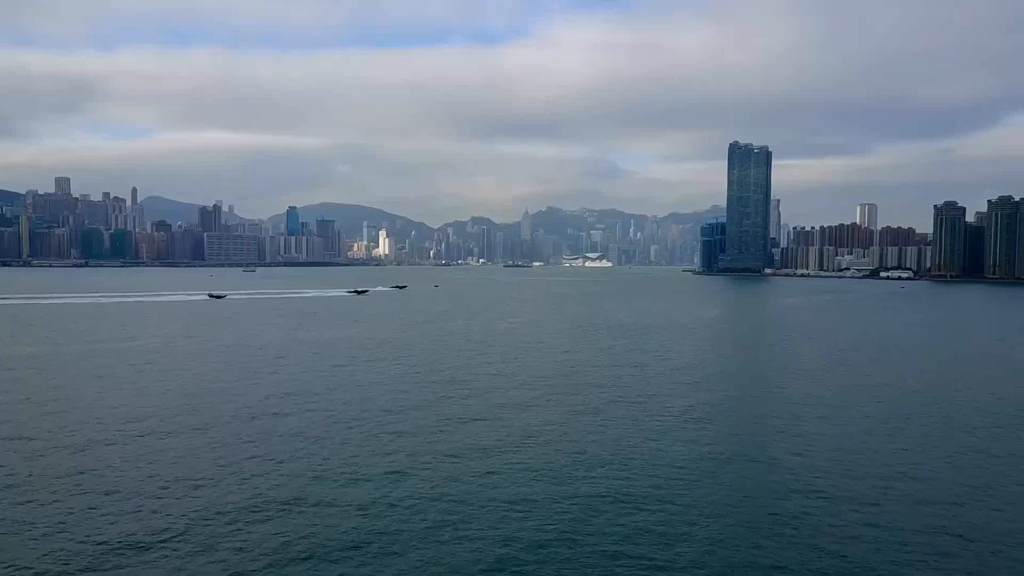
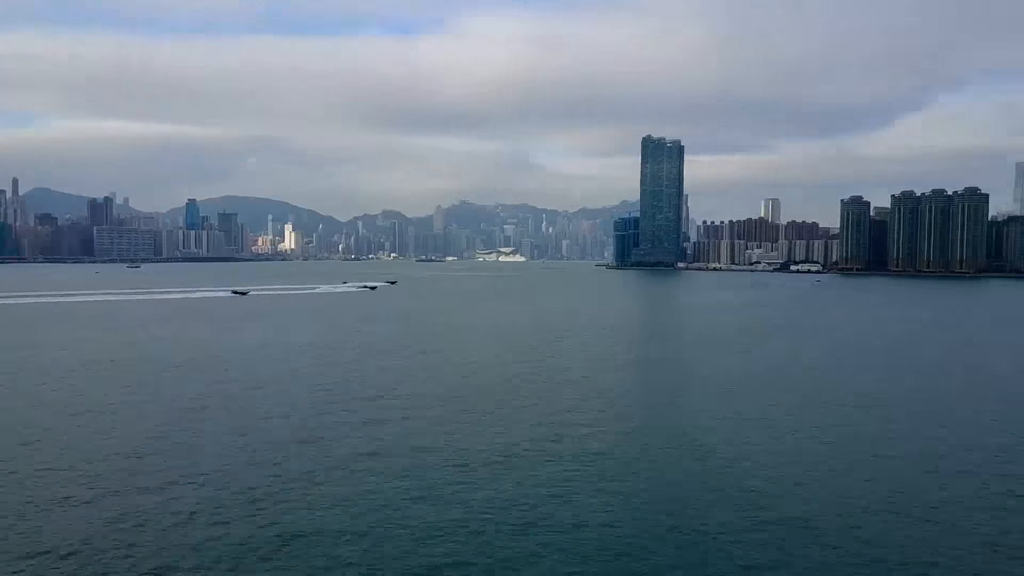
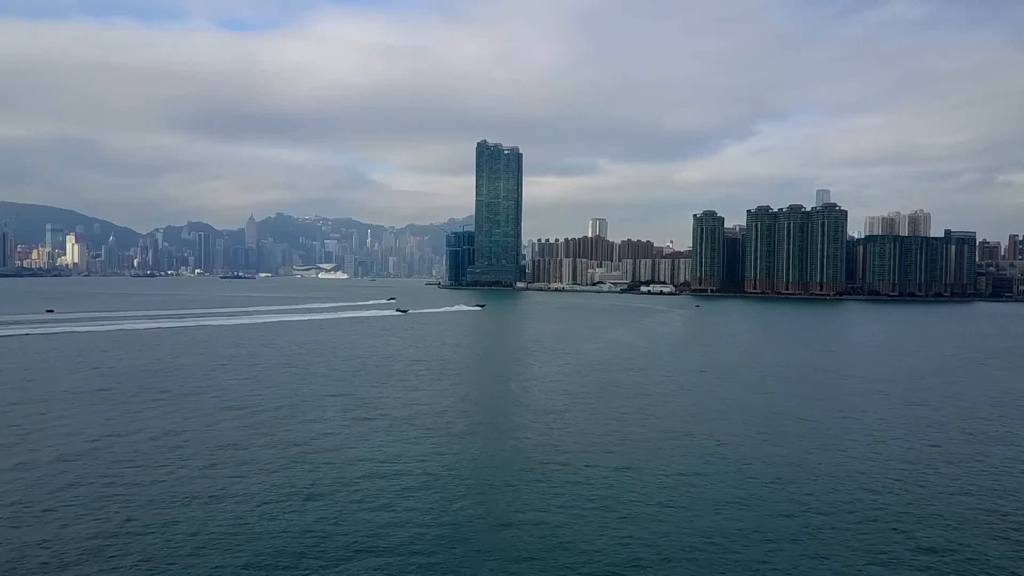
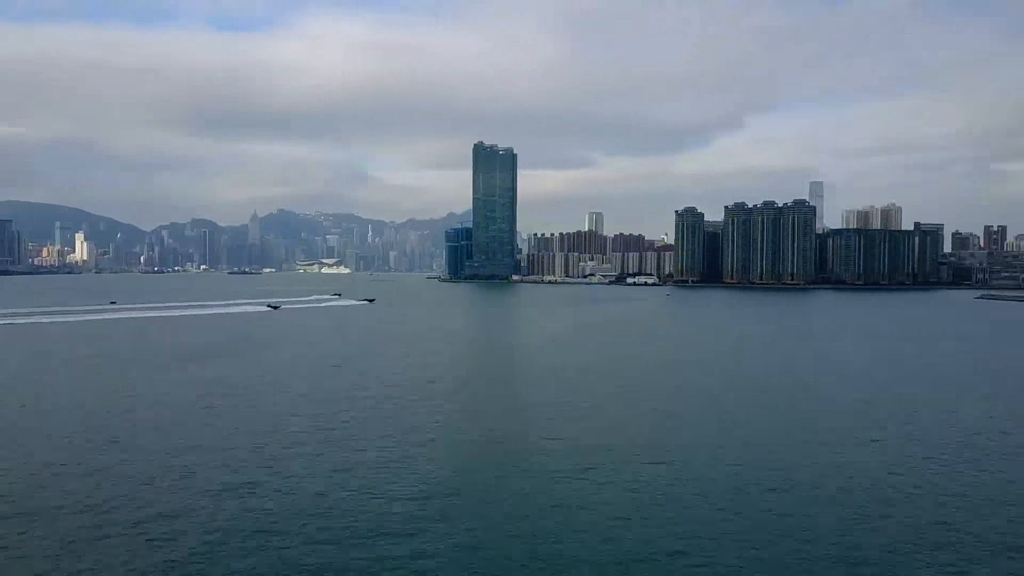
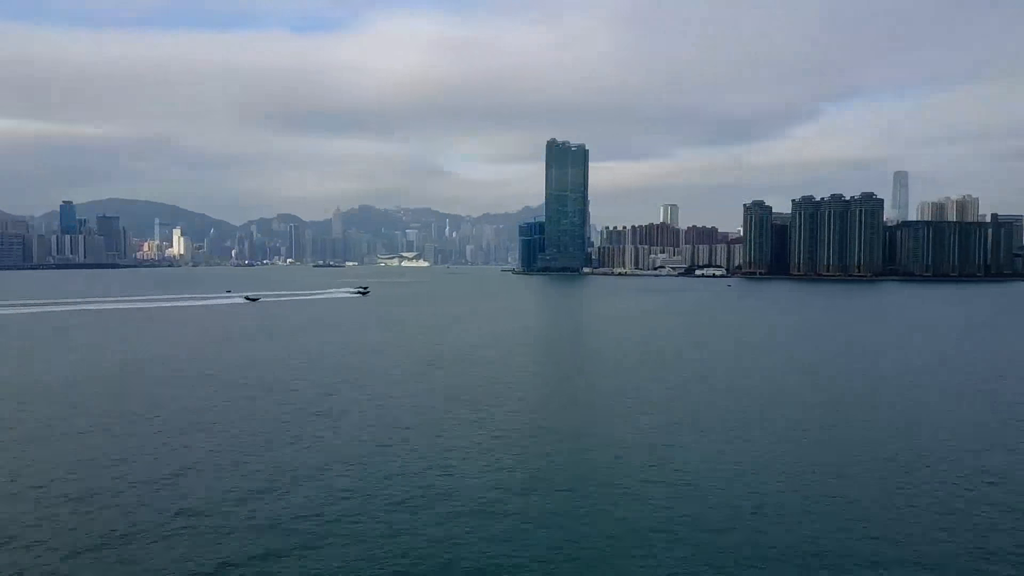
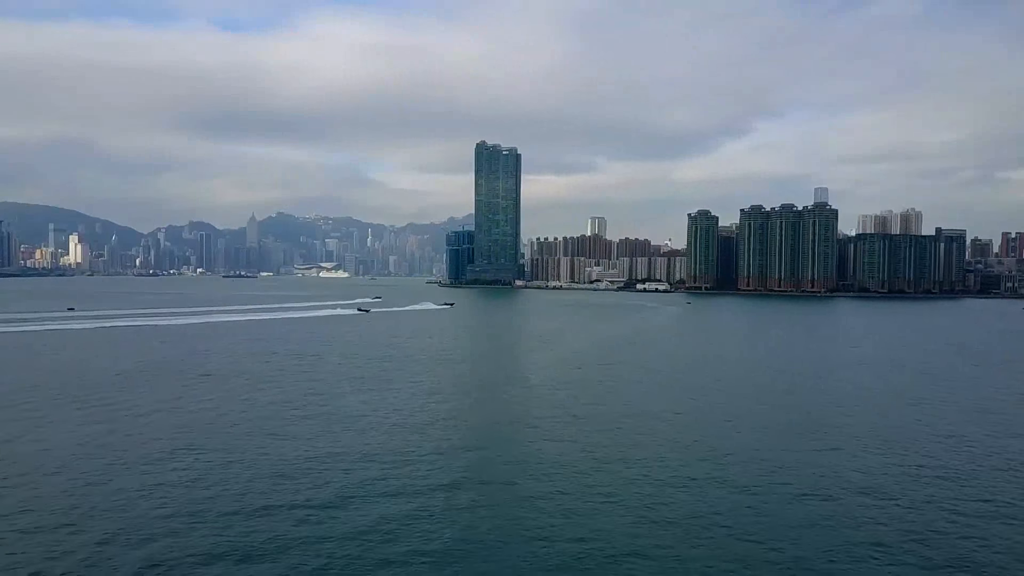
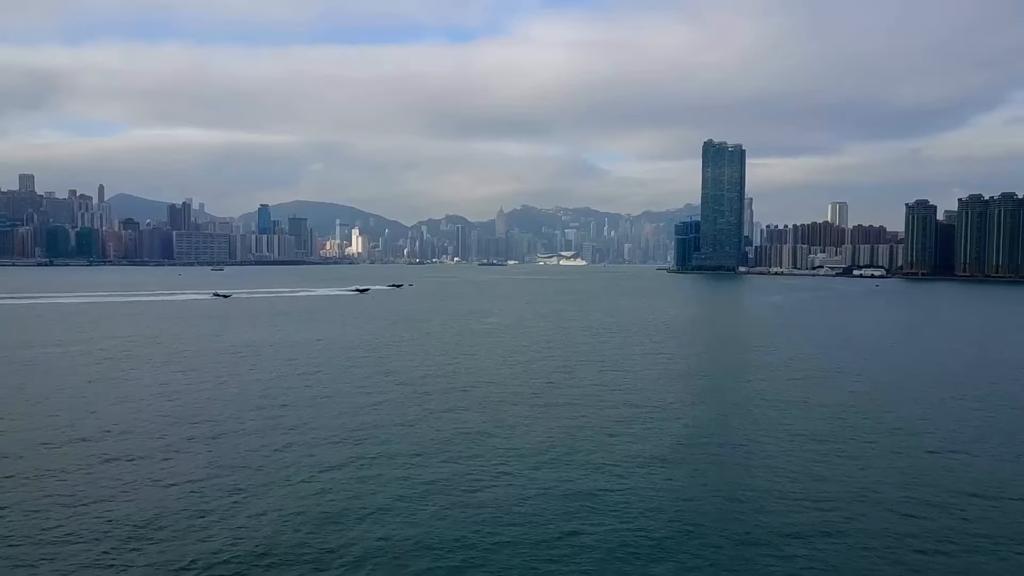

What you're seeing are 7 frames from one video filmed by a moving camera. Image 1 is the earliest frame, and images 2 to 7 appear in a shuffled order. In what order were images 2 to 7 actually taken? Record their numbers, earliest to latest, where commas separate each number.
7, 2, 5, 4, 6, 3
